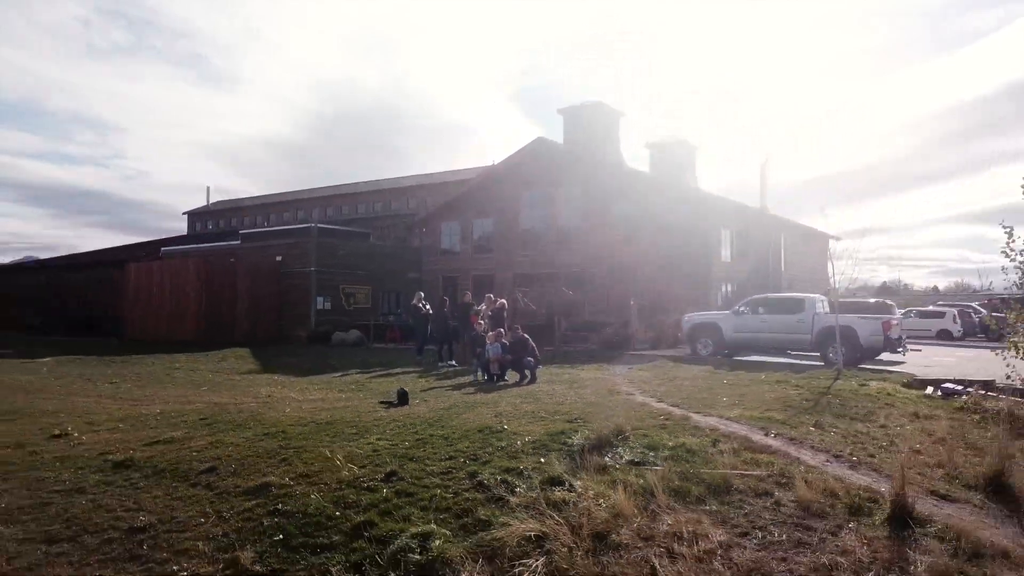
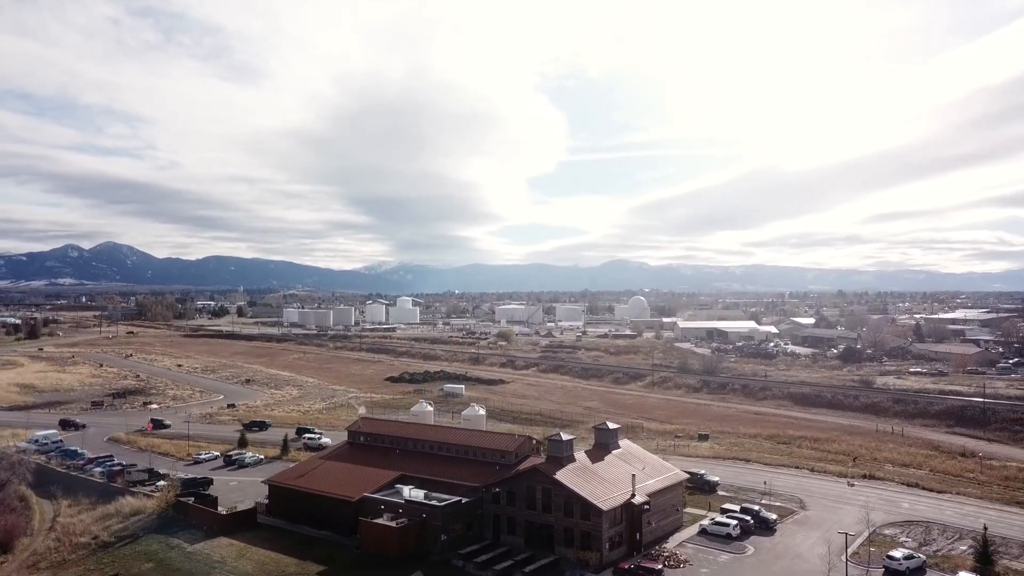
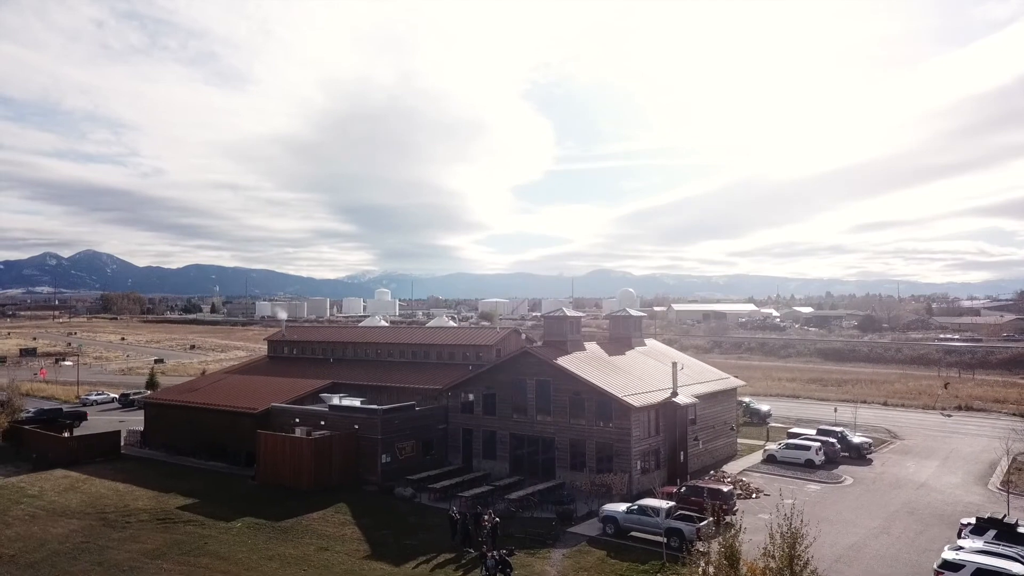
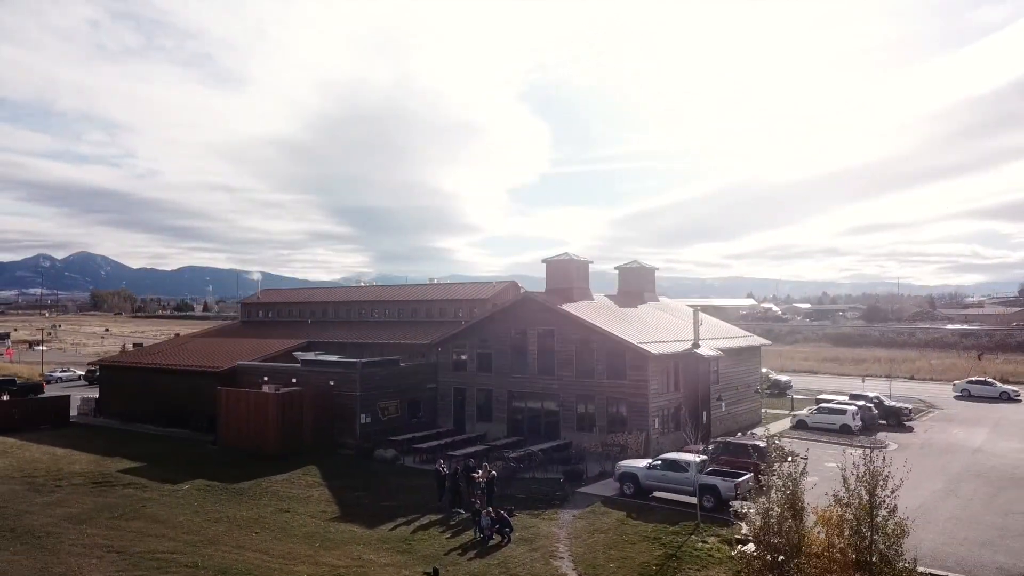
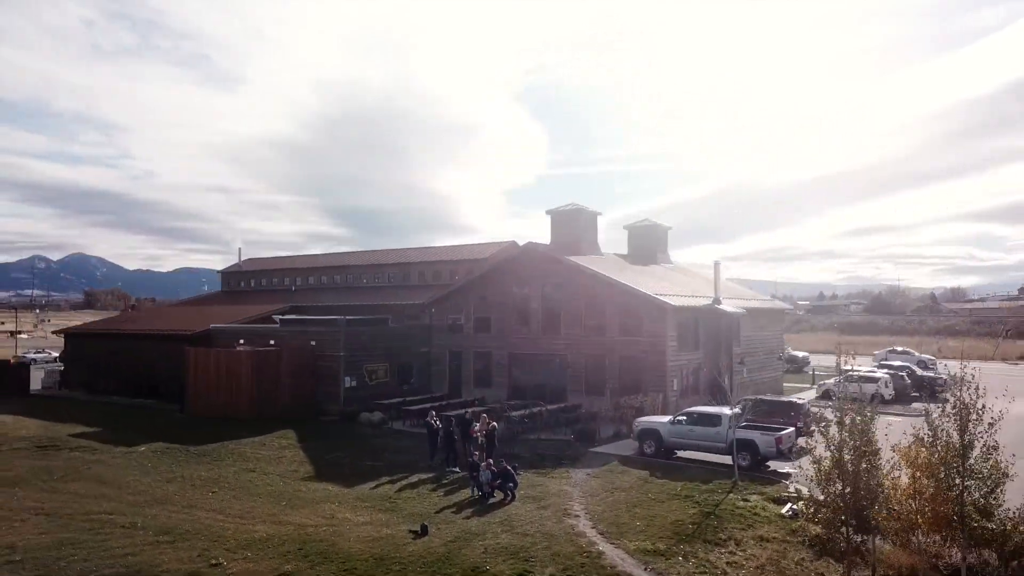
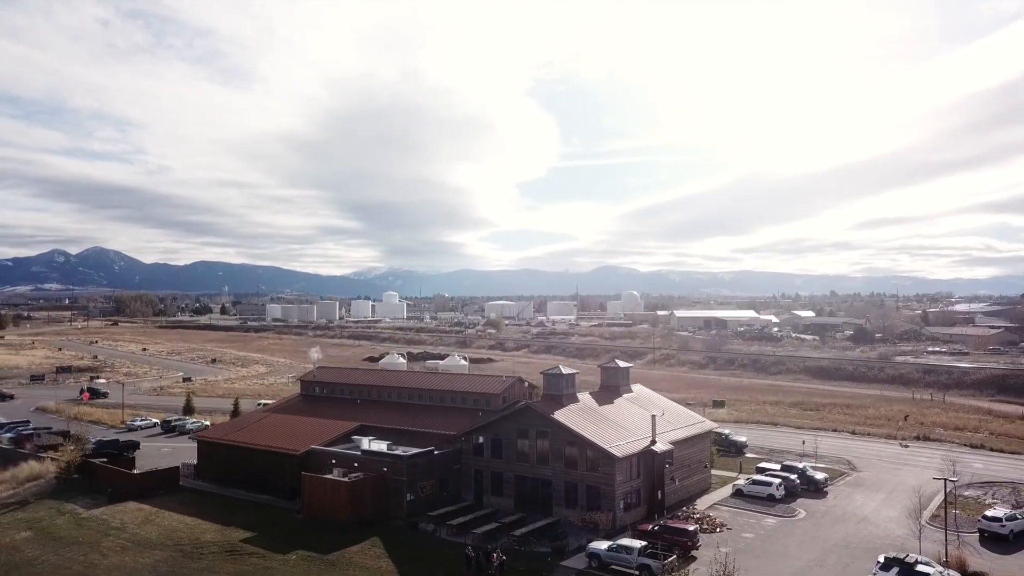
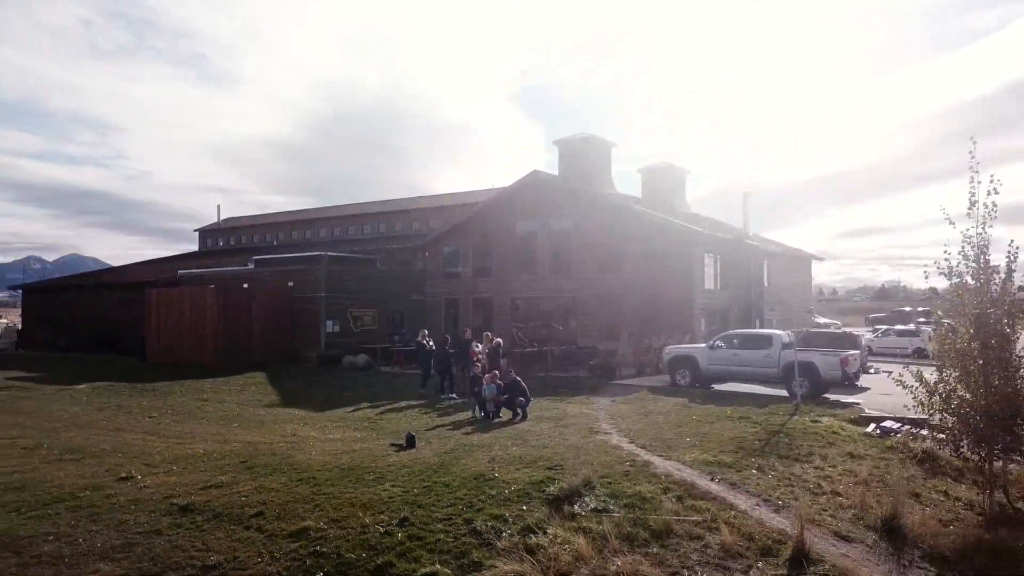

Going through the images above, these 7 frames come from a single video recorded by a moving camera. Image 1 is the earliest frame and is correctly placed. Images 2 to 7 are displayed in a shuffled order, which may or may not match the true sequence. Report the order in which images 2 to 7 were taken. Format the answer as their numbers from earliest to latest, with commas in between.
7, 5, 4, 3, 6, 2
